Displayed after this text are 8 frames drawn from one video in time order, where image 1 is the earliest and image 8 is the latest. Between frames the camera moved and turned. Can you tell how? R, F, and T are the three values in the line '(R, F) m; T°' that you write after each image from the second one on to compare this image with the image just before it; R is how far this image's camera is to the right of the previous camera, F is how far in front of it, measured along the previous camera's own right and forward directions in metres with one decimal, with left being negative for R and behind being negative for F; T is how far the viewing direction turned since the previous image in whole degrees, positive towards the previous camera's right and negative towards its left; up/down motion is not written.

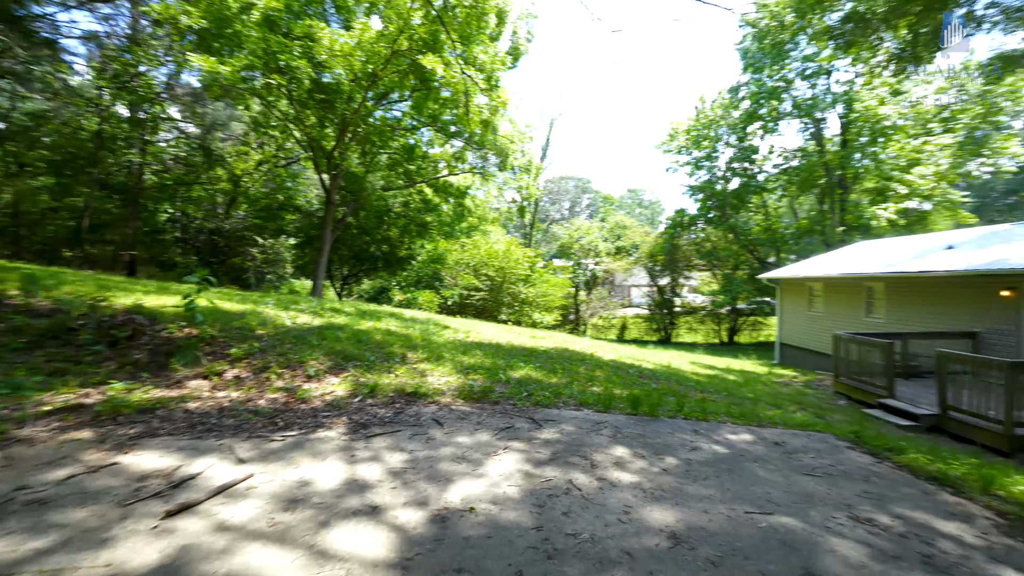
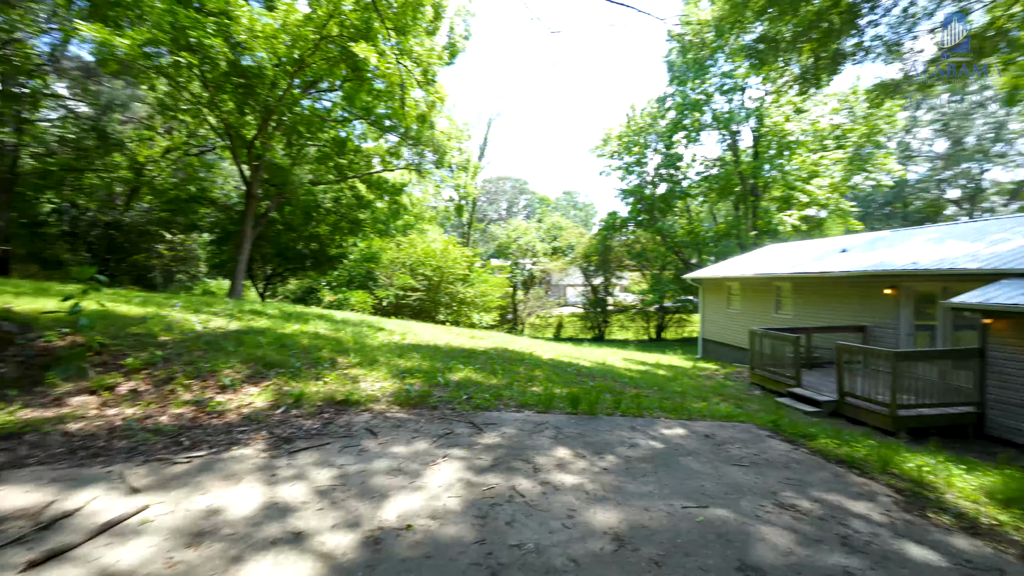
(0.0, +0.1) m; +8°
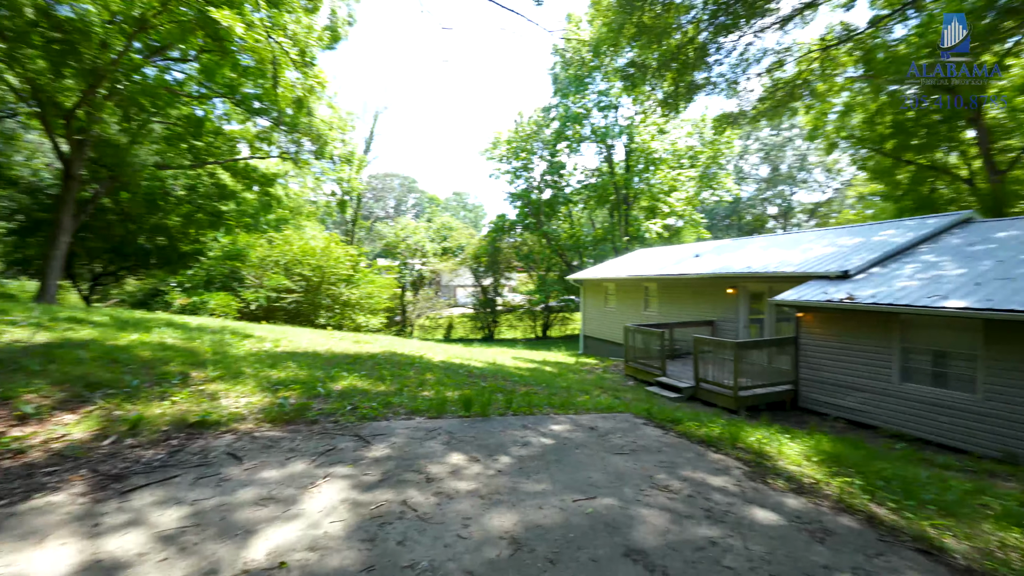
(0.0, +0.1) m; +14°
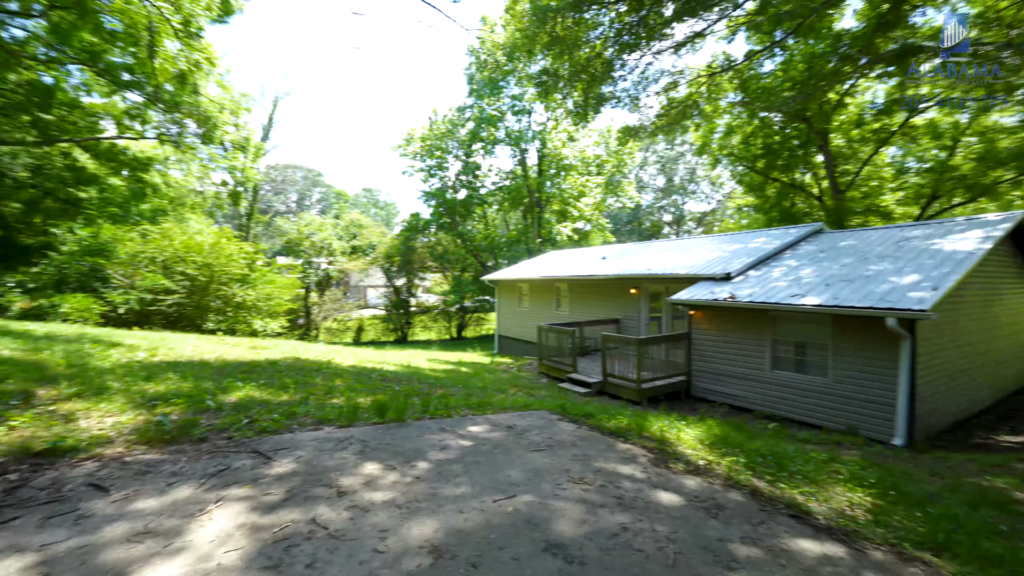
(0.0, 0.0) m; +11°
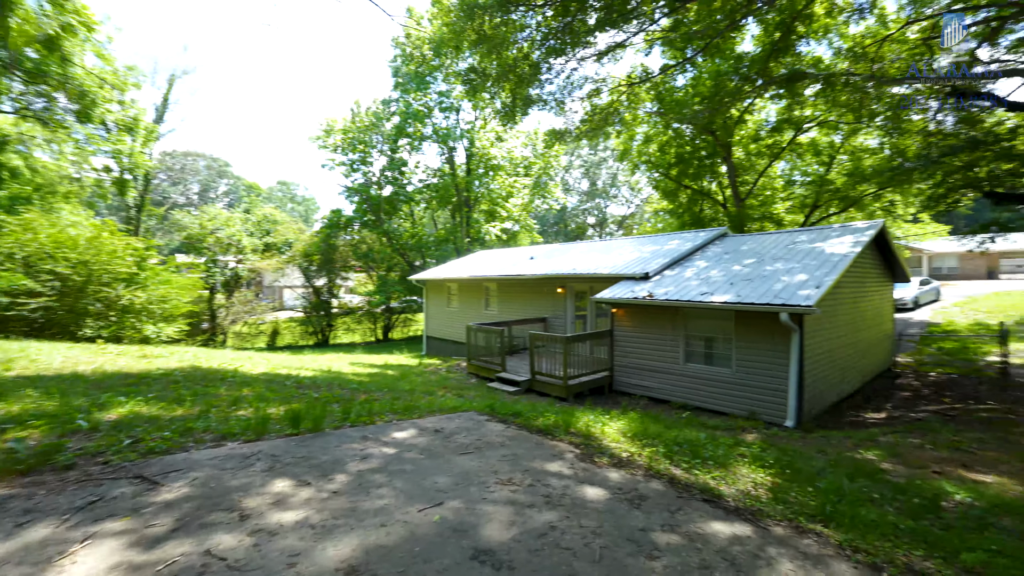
(0.0, +0.1) m; +9°
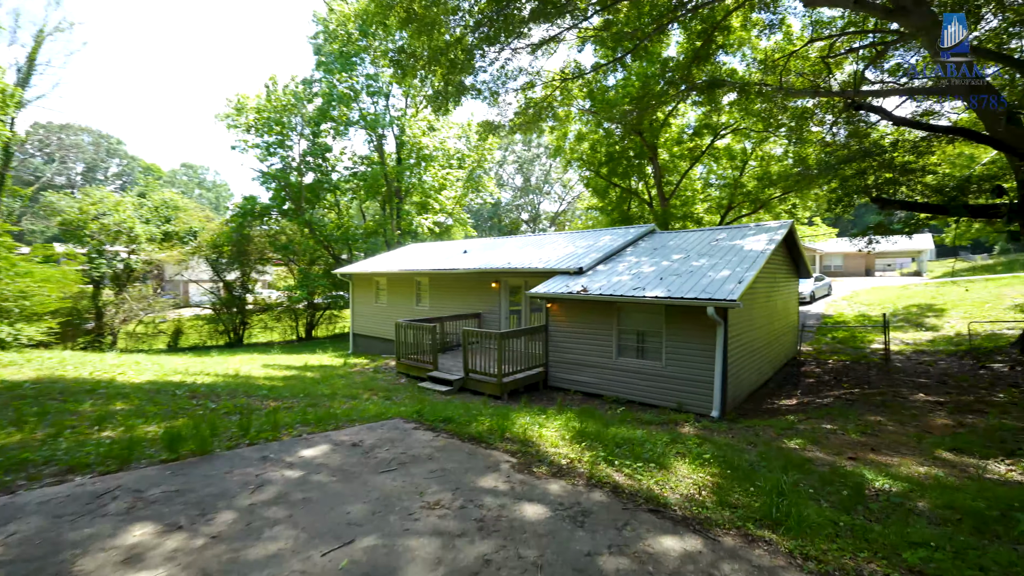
(0.0, +0.3) m; +9°
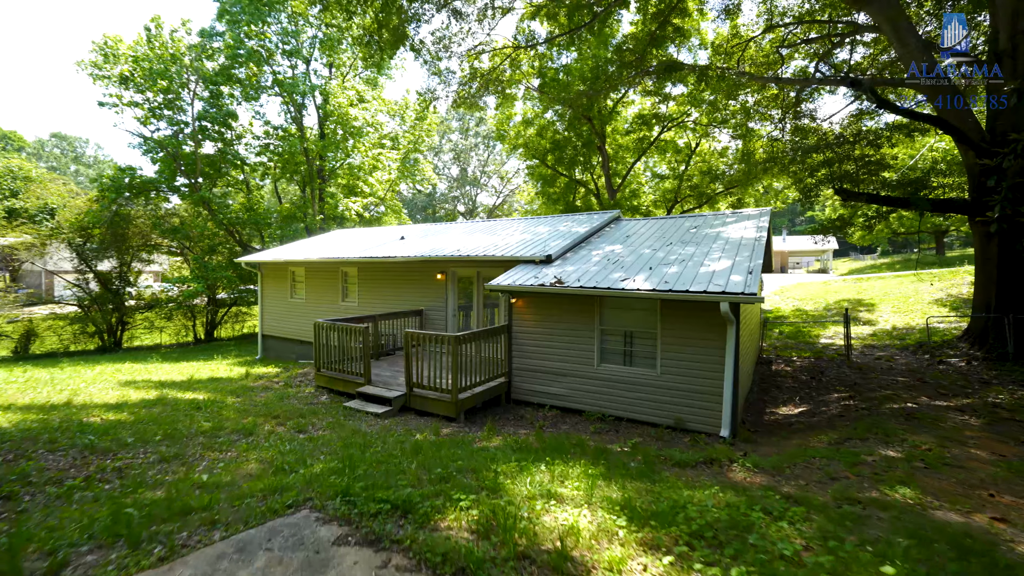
(-0.4, +1.6) m; +9°
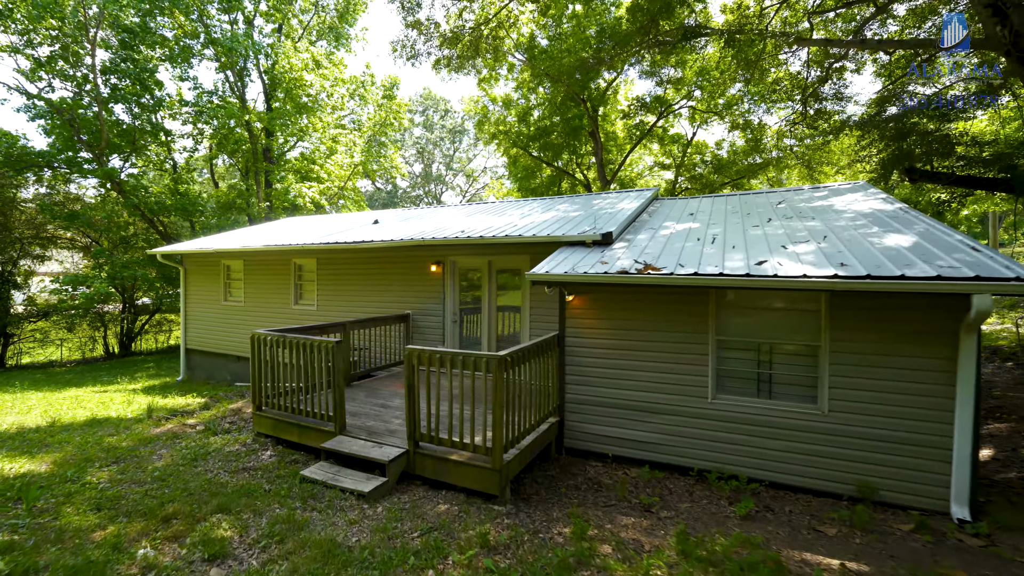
(-1.0, +2.4) m; +5°
